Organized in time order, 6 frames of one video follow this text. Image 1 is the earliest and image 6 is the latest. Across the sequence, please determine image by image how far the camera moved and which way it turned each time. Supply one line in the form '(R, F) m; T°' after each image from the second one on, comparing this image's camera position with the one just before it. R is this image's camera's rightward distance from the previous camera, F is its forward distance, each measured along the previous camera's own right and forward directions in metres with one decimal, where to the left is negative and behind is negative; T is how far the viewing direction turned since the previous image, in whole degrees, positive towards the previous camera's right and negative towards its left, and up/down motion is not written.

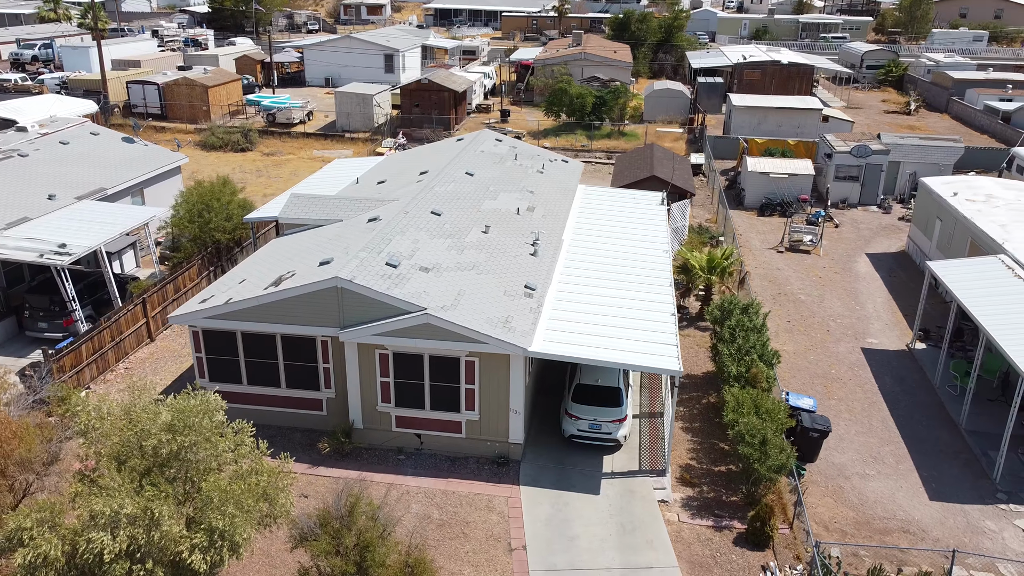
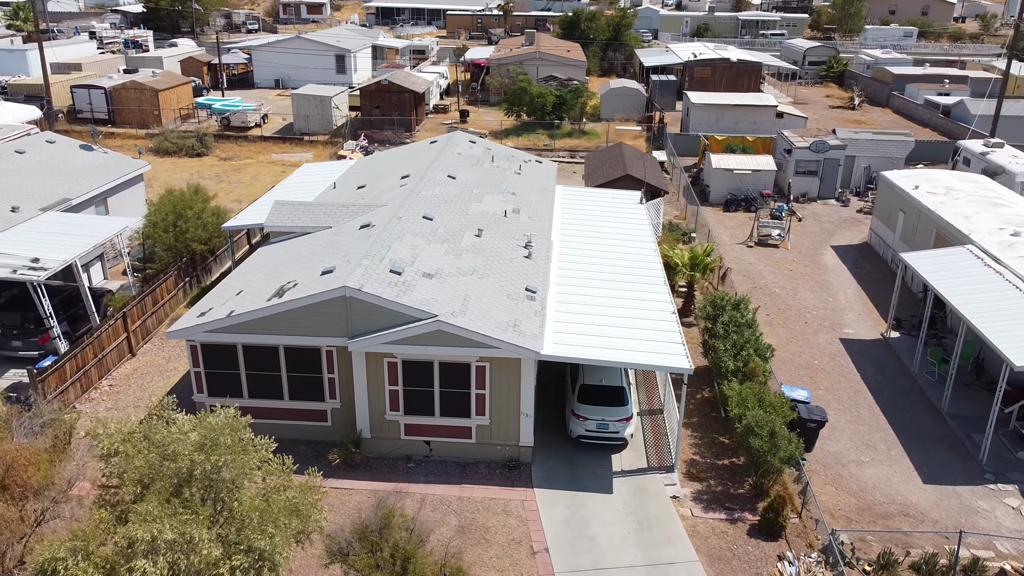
(-1.1, 0.0) m; +4°
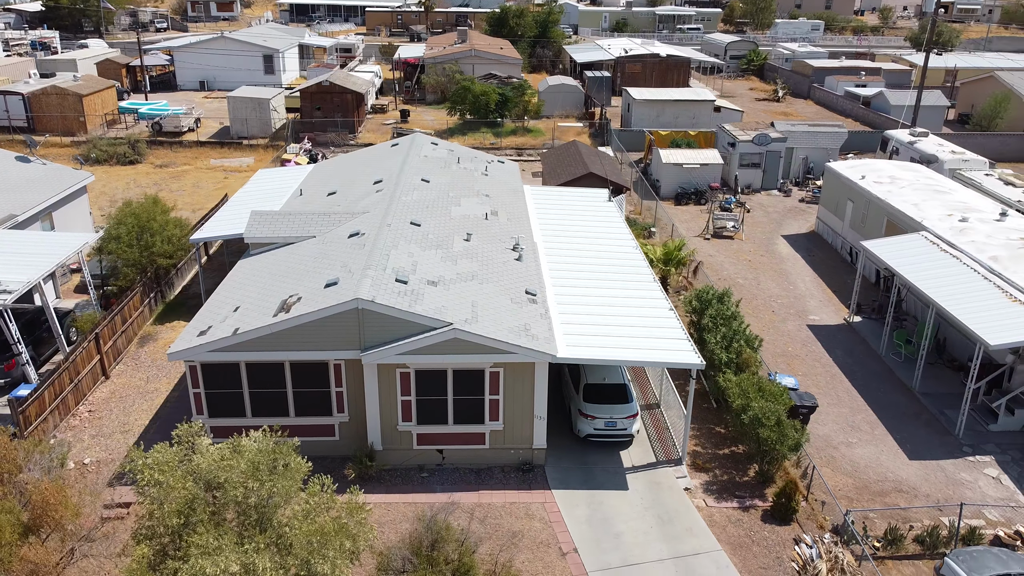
(-1.5, 0.0) m; +6°
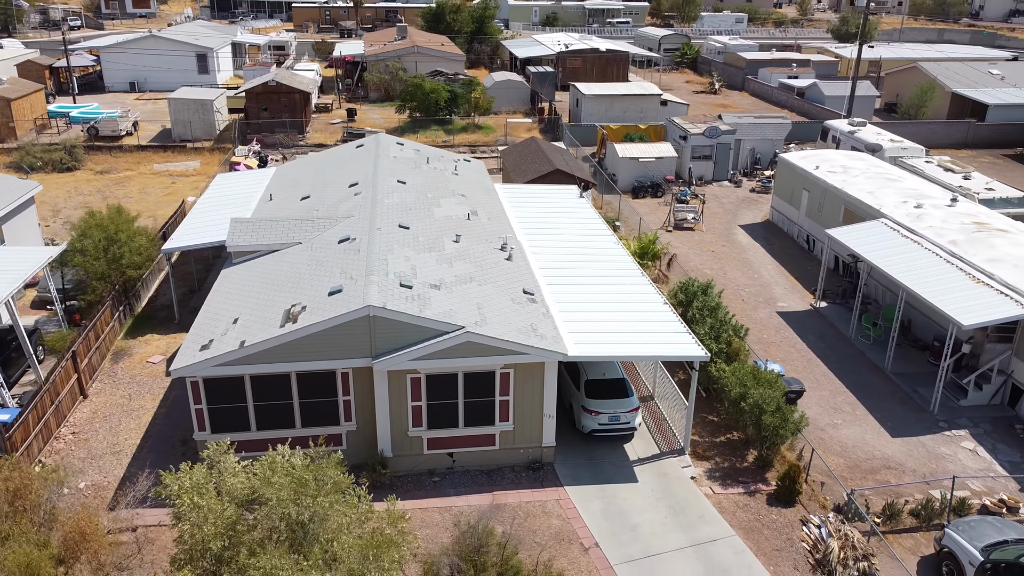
(-1.3, 0.0) m; +5°
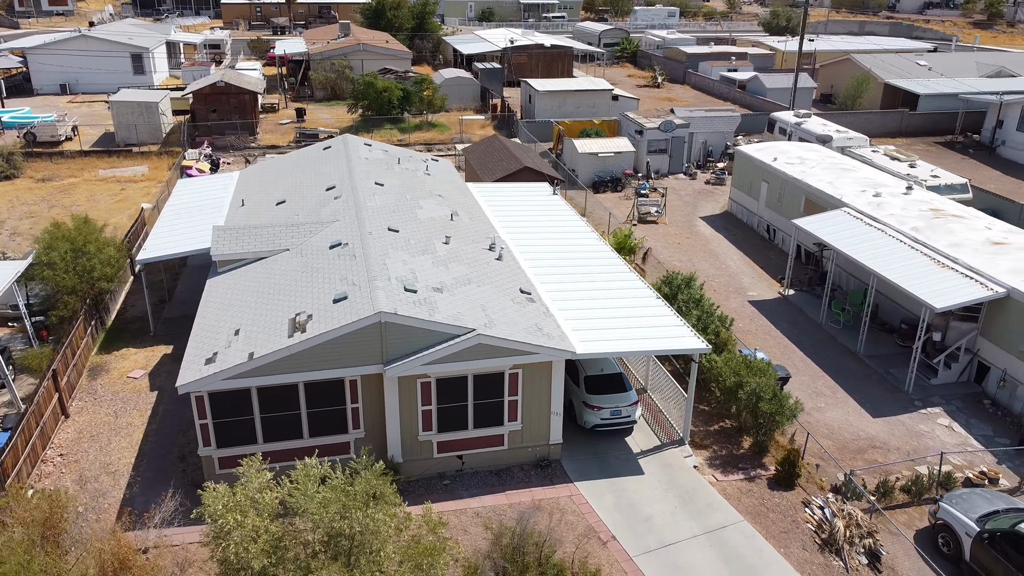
(-1.2, 0.0) m; +5°
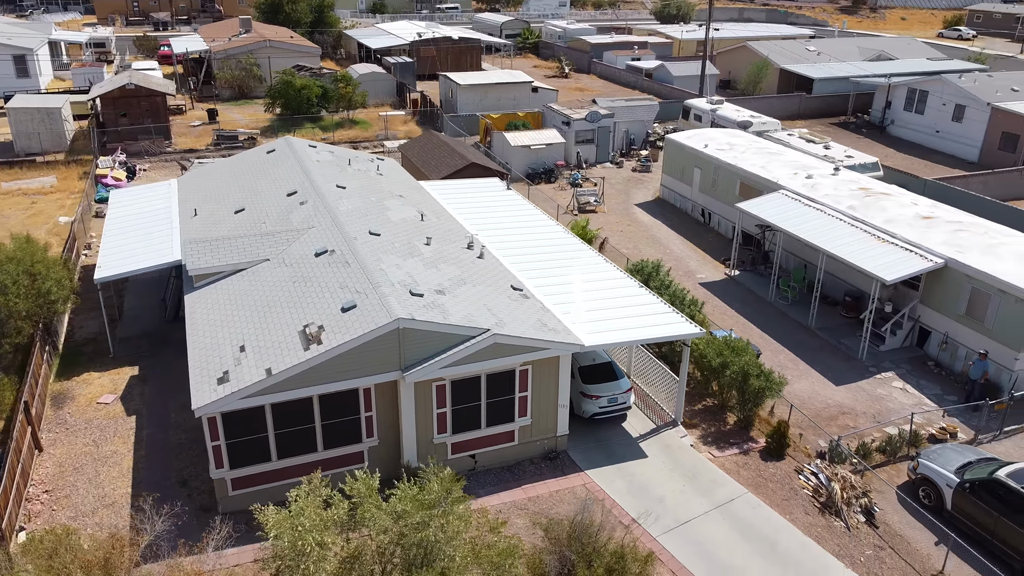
(-2.0, -0.1) m; +8°
